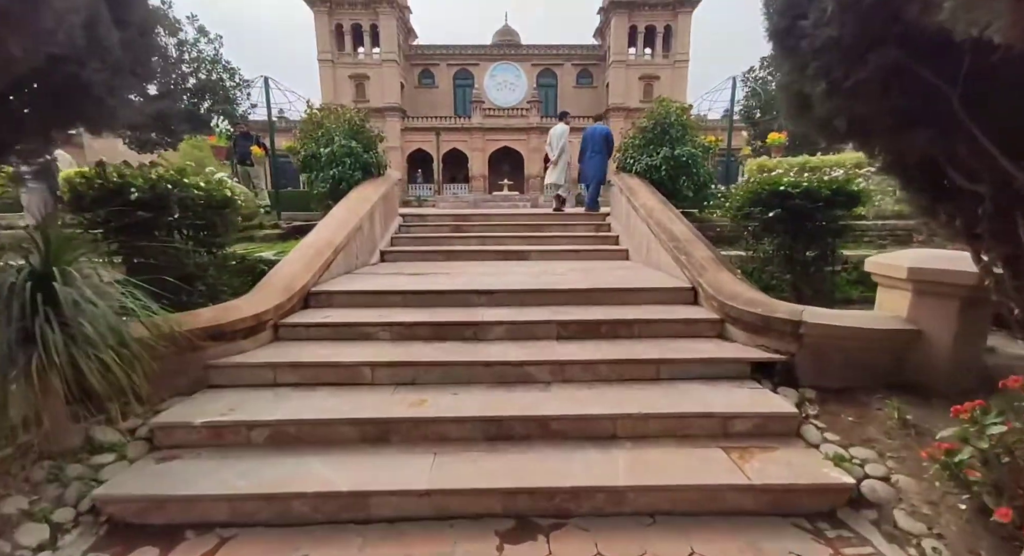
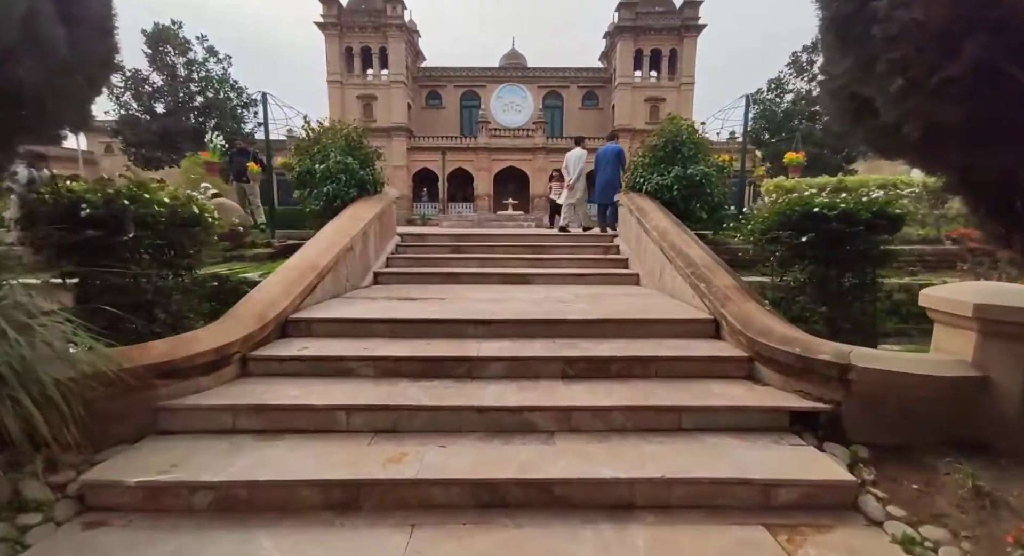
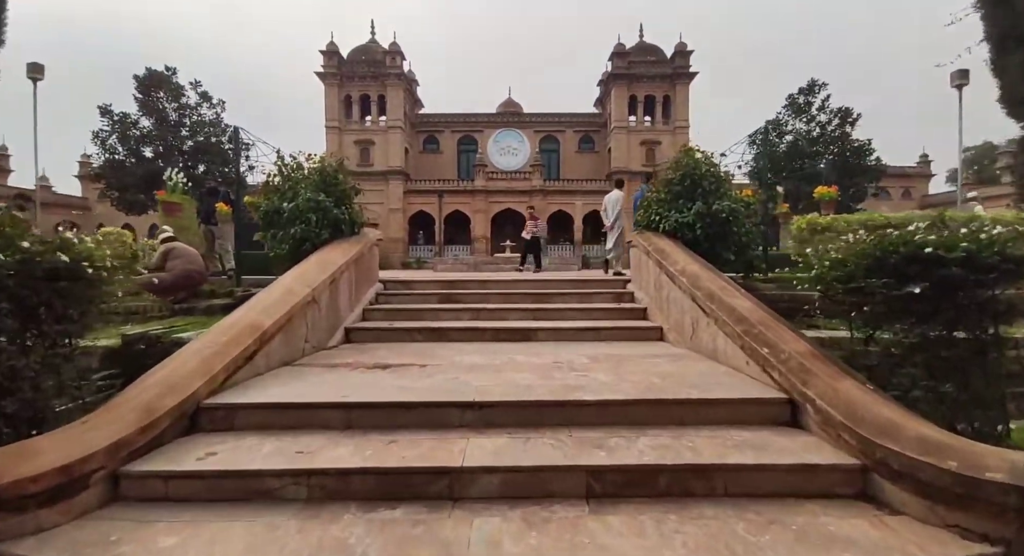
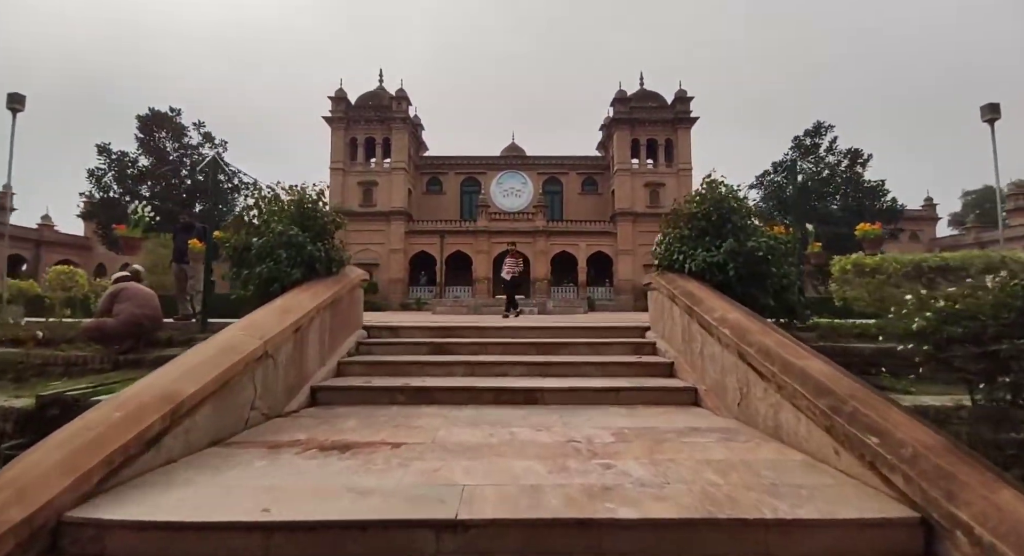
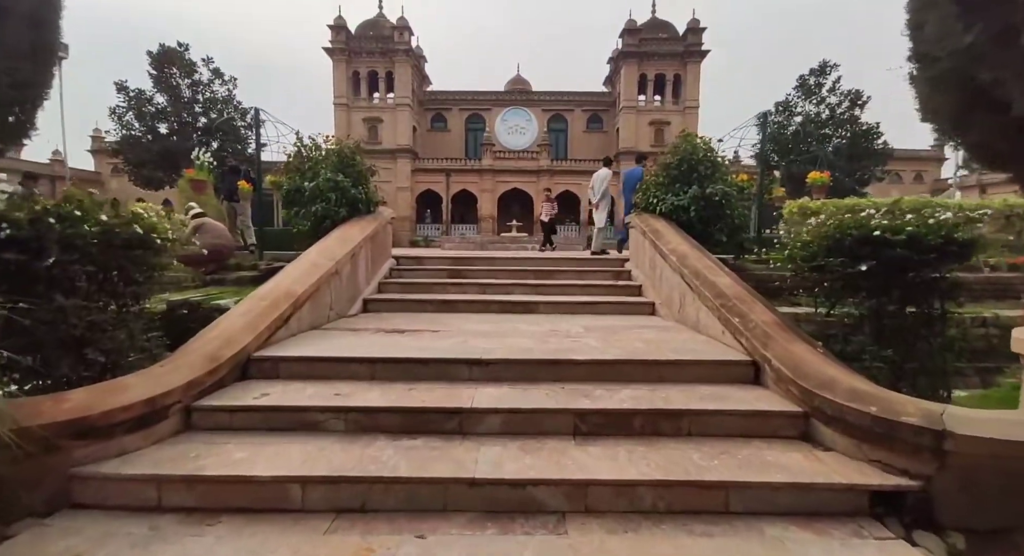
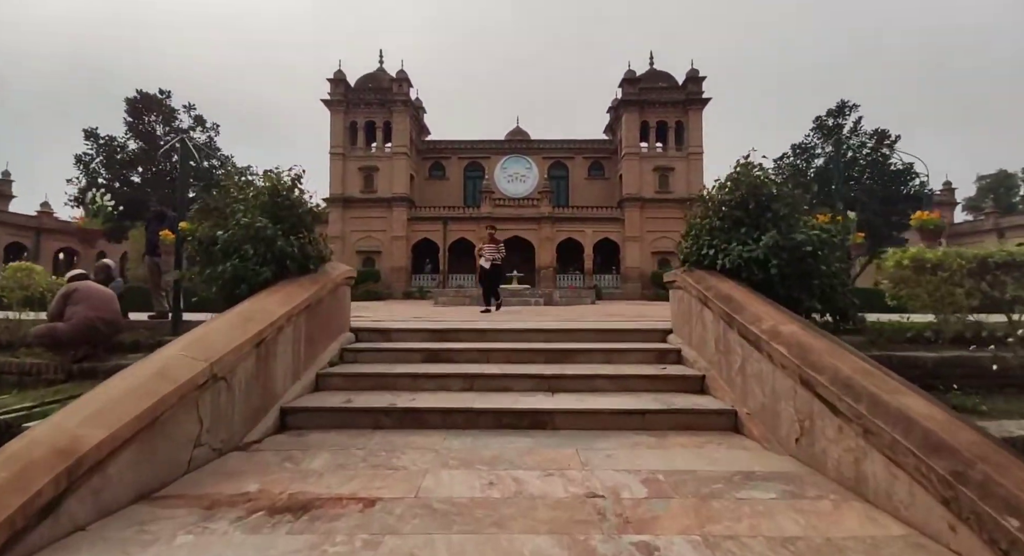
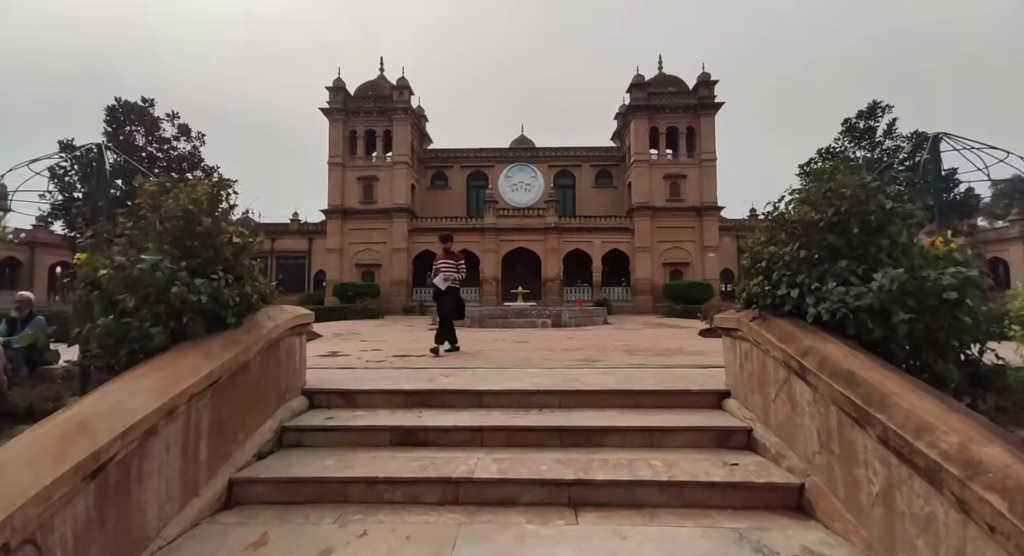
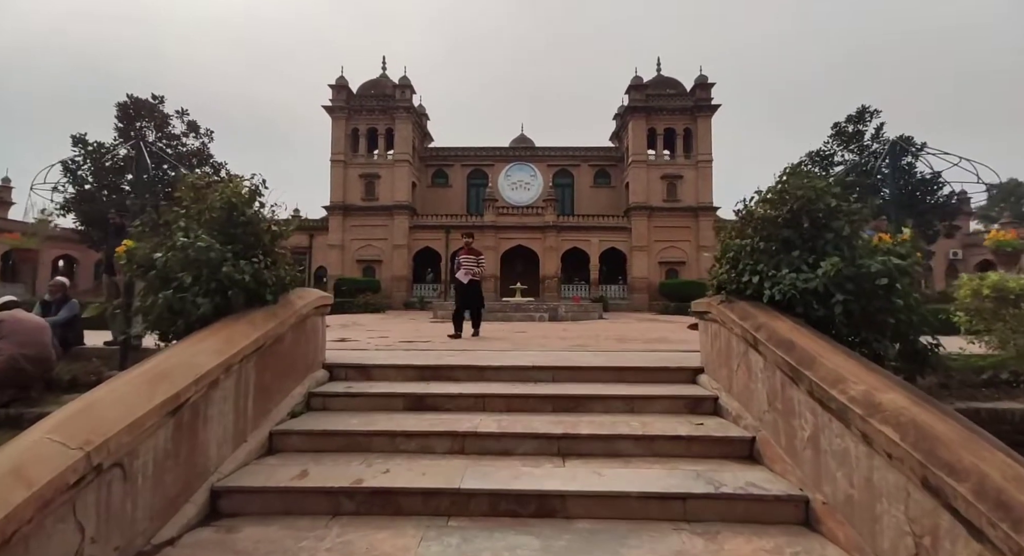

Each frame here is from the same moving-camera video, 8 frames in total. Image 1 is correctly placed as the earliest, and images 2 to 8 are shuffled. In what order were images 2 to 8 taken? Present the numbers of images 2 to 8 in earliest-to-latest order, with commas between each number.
2, 5, 3, 4, 6, 8, 7
